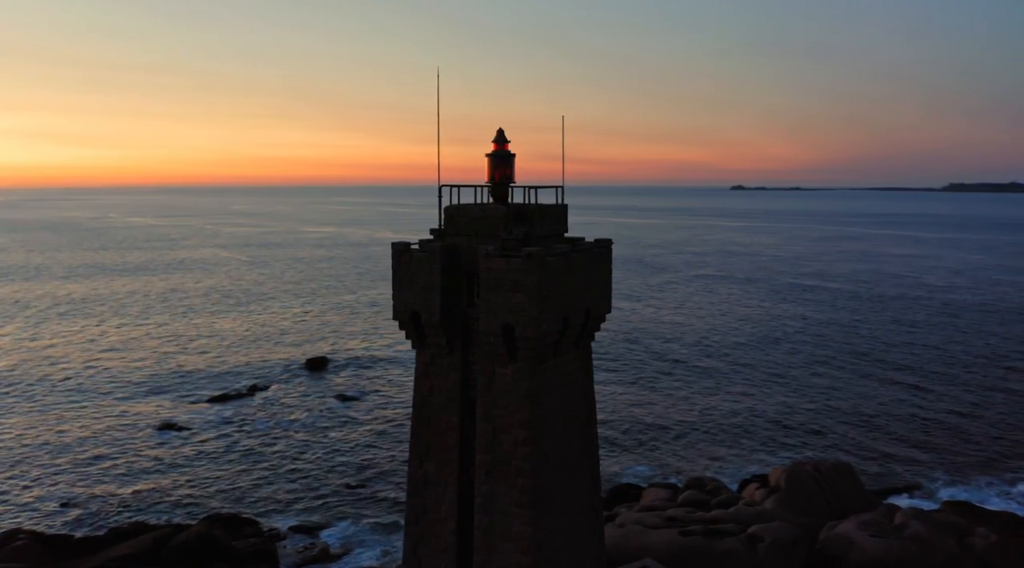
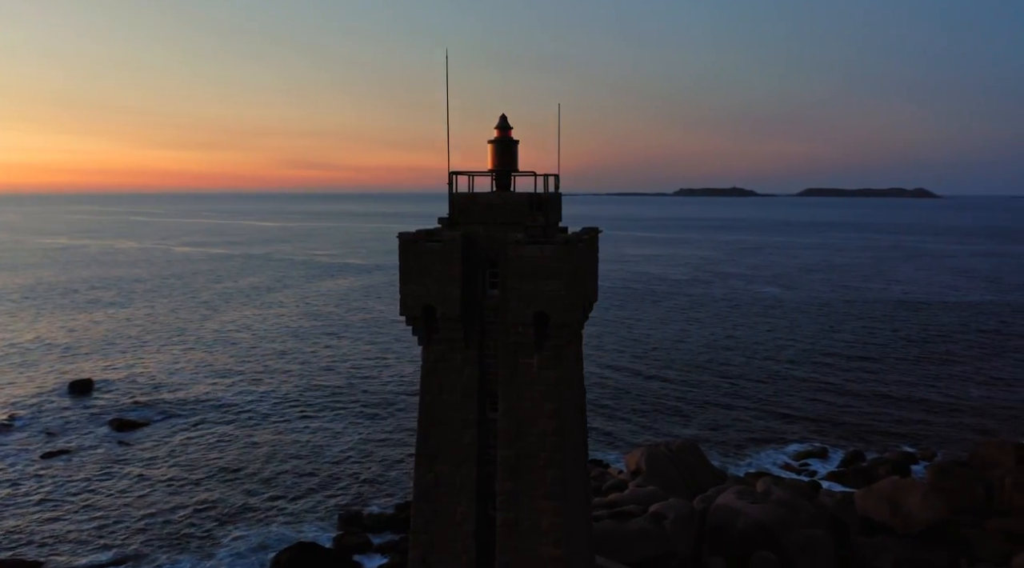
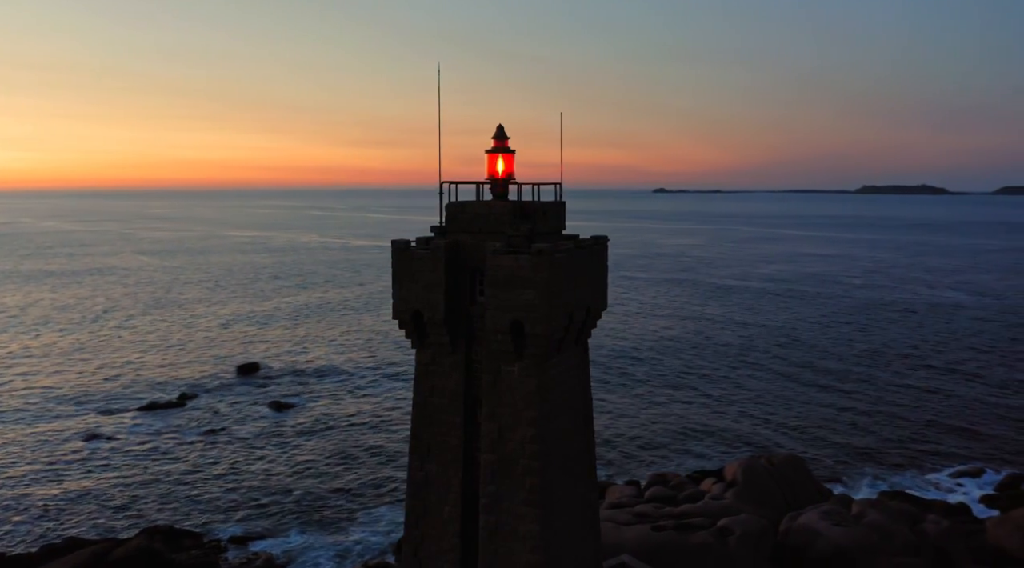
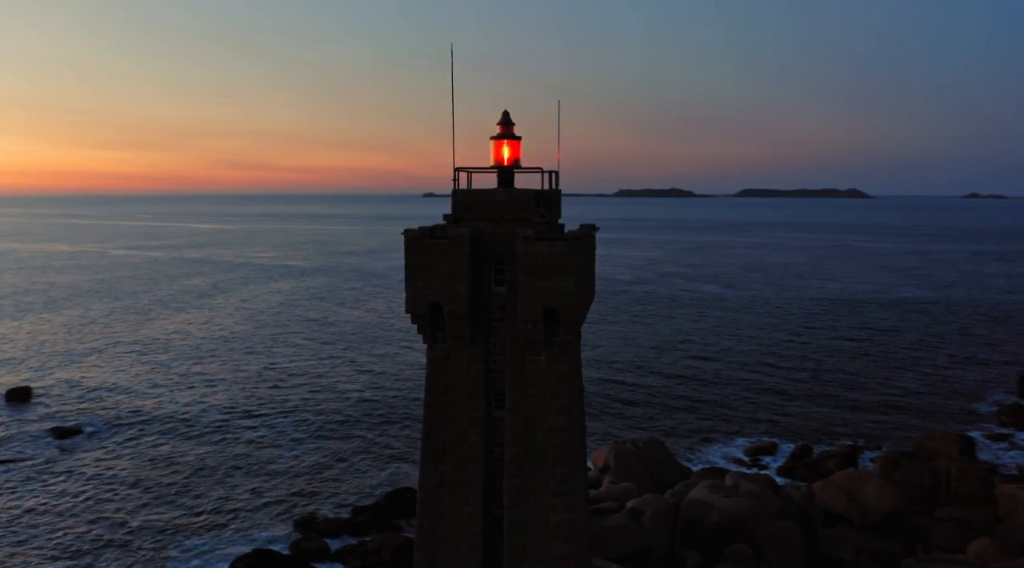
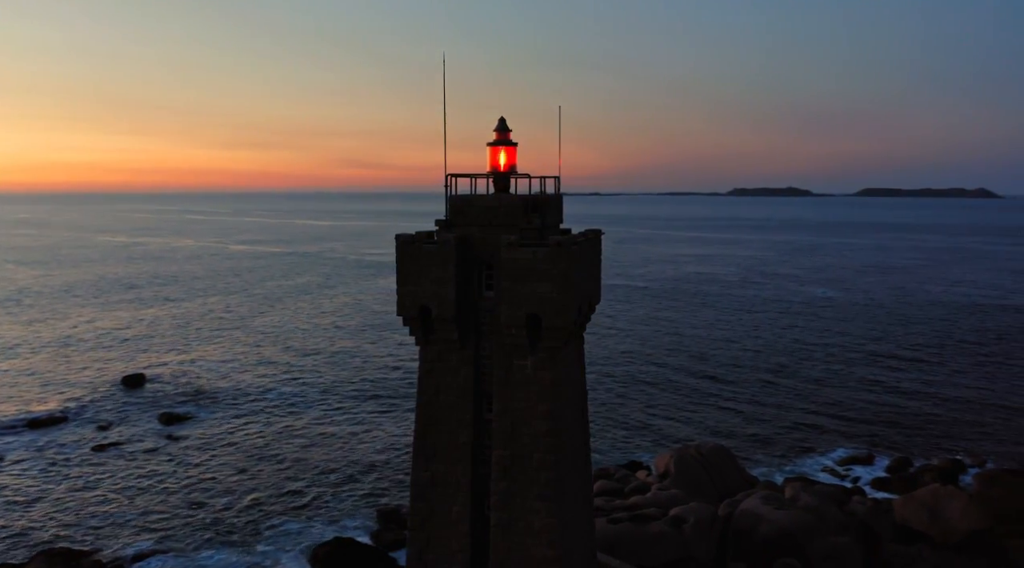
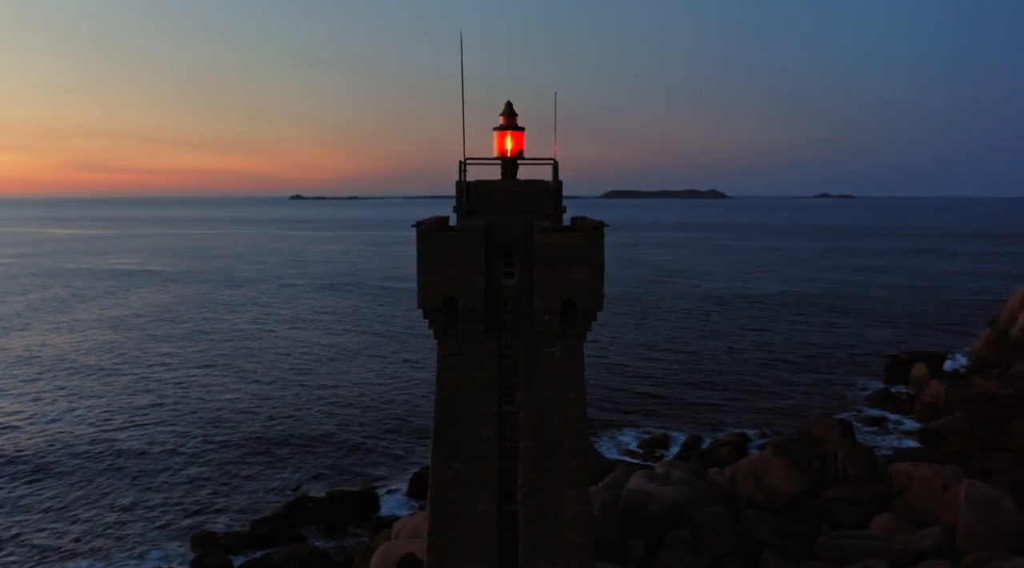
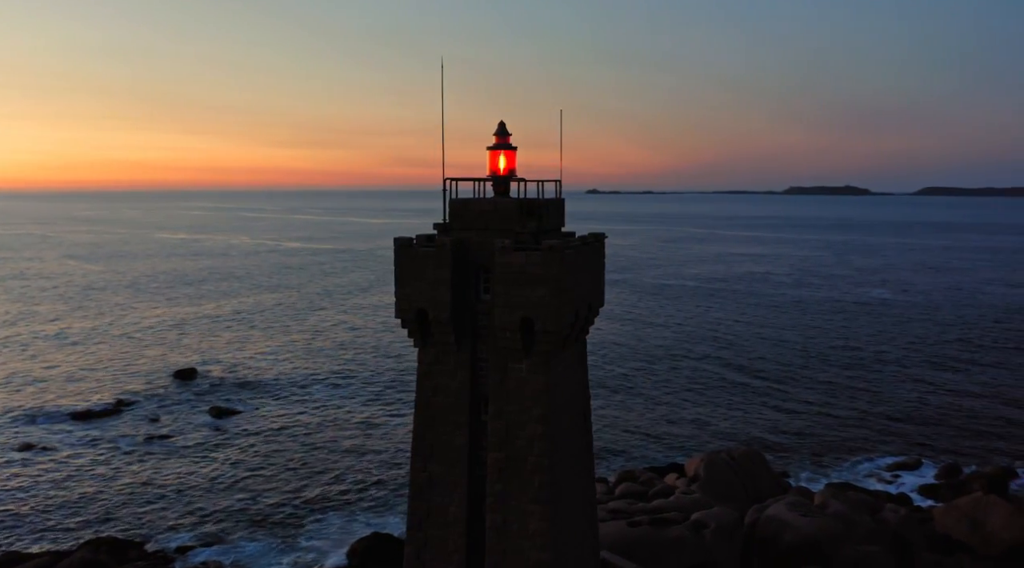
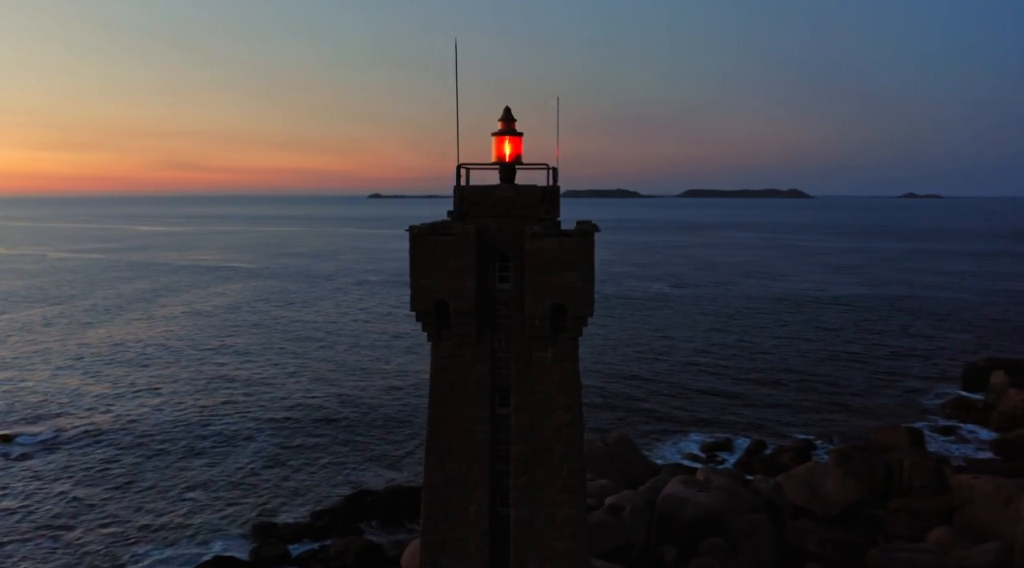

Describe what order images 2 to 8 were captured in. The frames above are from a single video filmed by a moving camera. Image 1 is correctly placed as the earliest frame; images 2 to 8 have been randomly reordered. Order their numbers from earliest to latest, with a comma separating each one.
3, 7, 5, 2, 4, 8, 6
